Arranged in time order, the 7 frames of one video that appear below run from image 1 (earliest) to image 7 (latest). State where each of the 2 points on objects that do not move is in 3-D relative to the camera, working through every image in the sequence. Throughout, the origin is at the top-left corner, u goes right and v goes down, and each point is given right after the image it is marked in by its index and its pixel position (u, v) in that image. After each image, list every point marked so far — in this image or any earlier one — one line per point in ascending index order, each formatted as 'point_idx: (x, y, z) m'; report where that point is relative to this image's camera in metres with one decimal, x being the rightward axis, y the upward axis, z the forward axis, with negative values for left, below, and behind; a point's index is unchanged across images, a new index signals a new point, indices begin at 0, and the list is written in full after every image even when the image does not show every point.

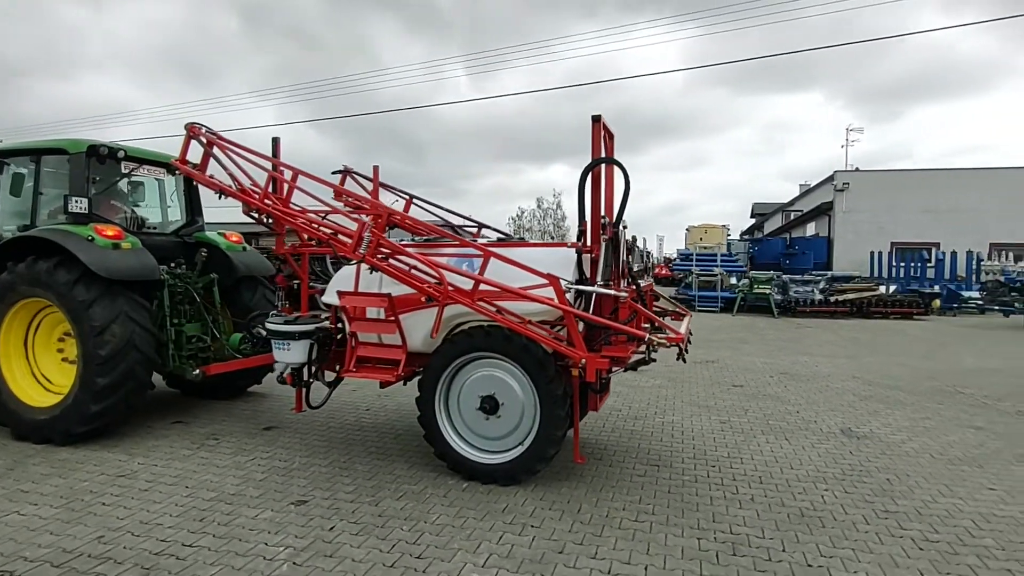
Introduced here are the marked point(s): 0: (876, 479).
0: (+2.8, -1.4, +4.4) m
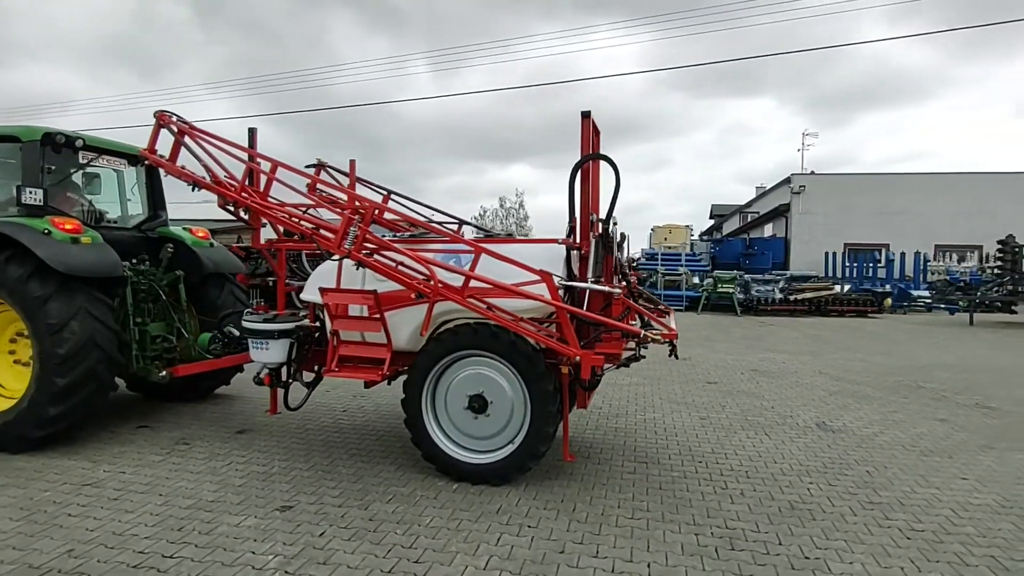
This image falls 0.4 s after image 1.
0: (+2.7, -1.4, +4.6) m
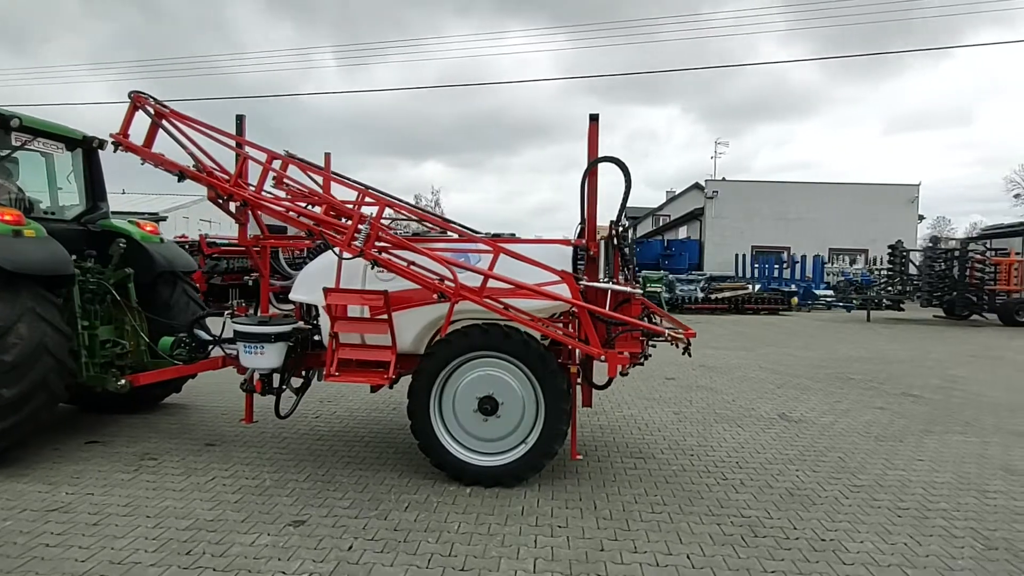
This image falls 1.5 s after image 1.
0: (+2.7, -1.4, +5.0) m
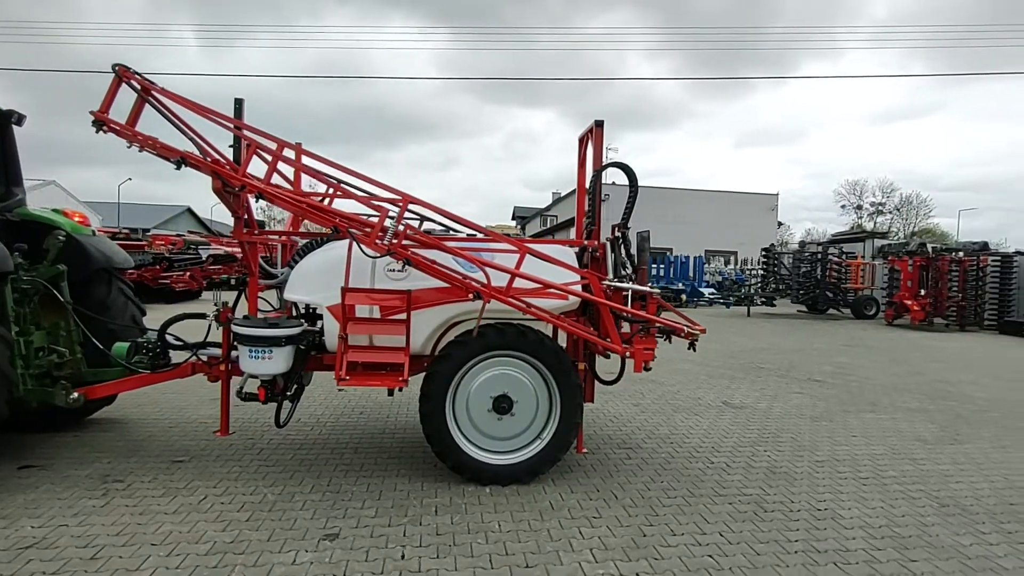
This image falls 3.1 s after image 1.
0: (+2.6, -1.4, +5.6) m
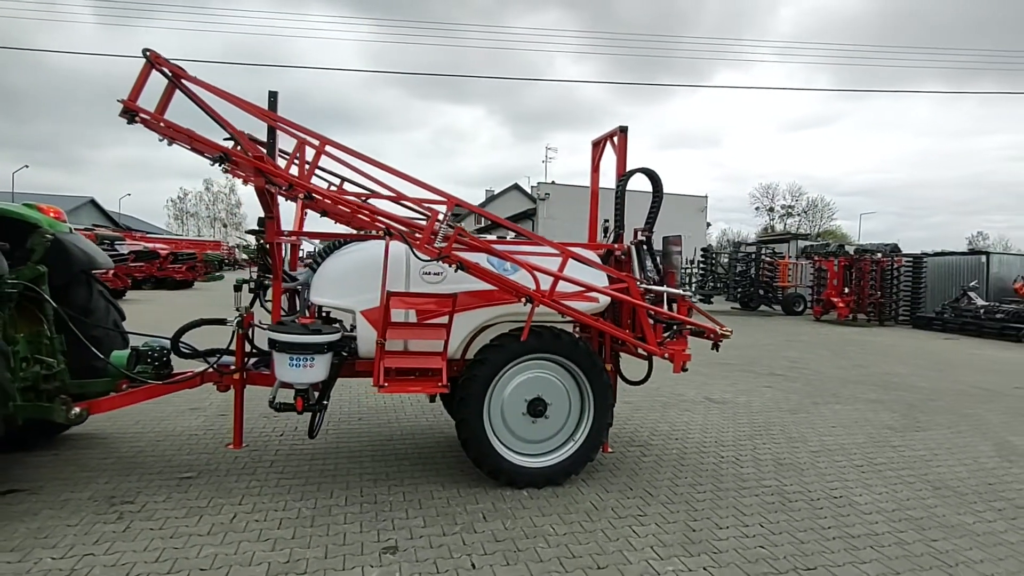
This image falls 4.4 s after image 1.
0: (+2.7, -1.4, +5.9) m
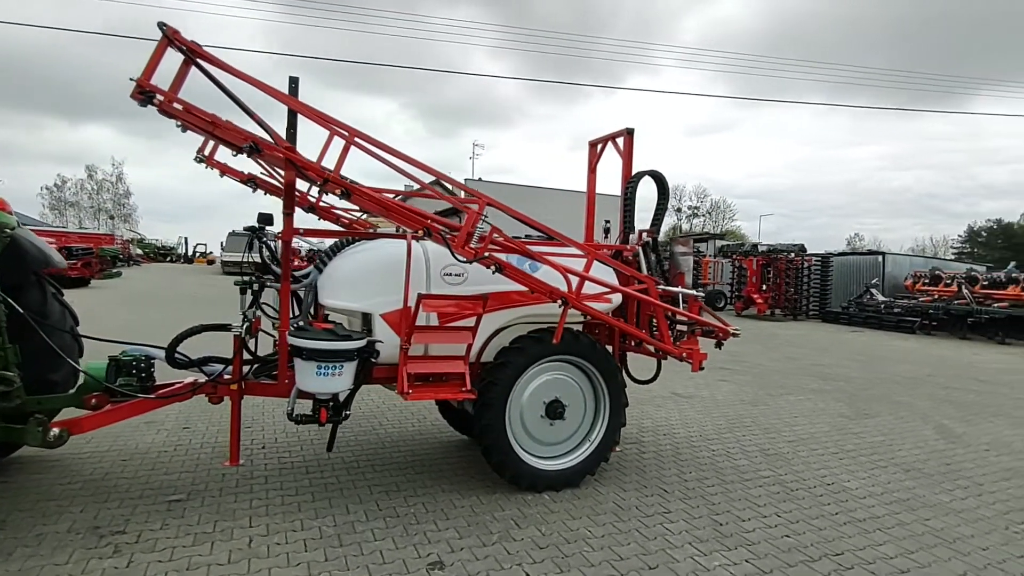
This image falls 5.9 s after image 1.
0: (+2.5, -1.4, +6.2) m
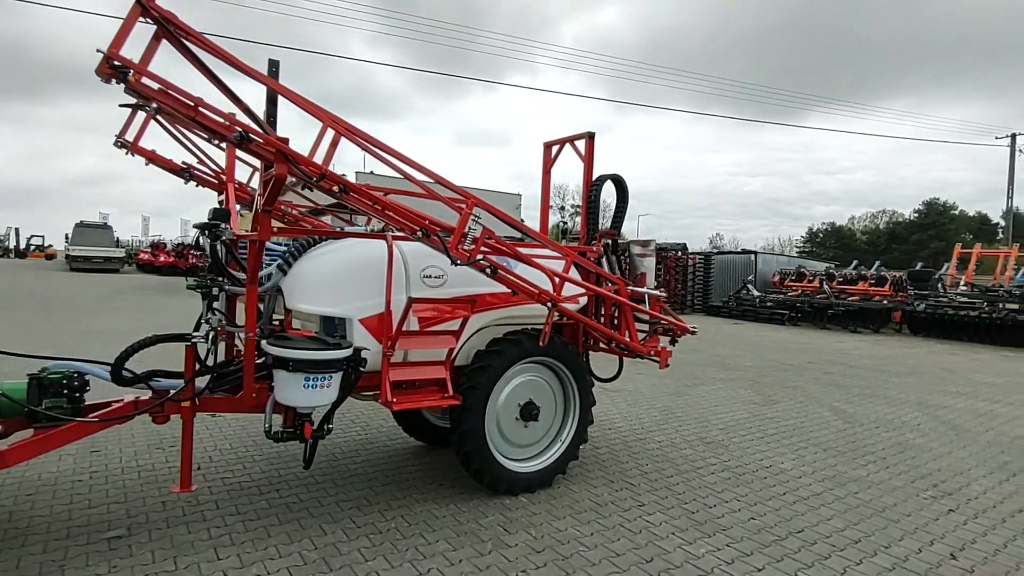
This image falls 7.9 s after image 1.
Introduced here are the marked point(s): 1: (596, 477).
0: (+1.9, -1.4, +6.6) m
1: (+0.6, -1.5, +4.5) m
